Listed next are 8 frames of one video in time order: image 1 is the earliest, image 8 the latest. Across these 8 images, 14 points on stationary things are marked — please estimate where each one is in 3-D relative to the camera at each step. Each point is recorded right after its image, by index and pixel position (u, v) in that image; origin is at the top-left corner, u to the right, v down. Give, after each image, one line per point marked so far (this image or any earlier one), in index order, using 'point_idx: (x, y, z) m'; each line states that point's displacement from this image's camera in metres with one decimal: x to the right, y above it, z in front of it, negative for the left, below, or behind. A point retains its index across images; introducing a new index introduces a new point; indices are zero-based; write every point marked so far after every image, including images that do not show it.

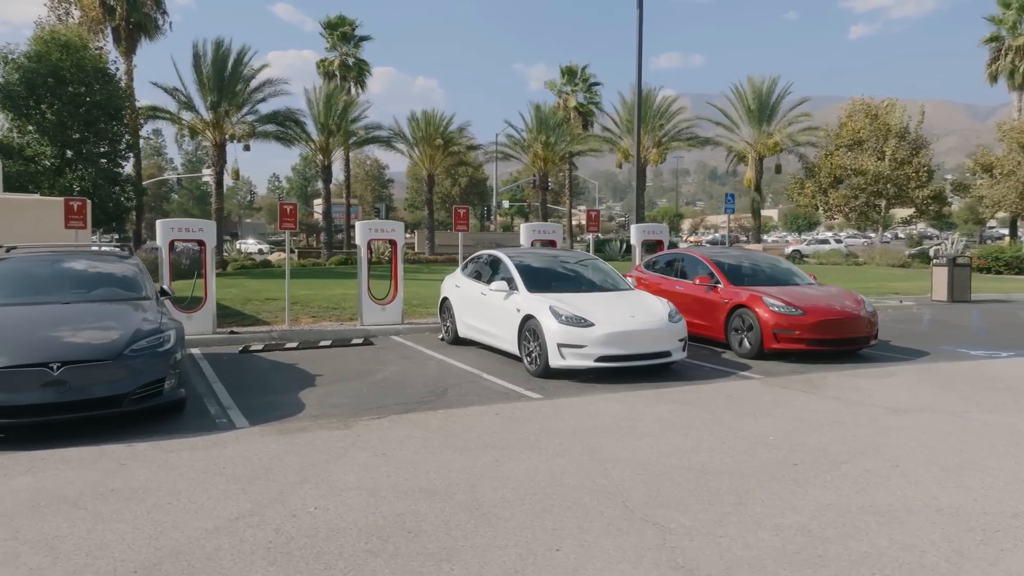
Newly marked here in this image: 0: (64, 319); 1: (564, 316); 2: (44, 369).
0: (-4.3, -0.3, +6.8) m
1: (+0.6, -0.3, +8.9) m
2: (-3.8, -0.7, +6.1) m
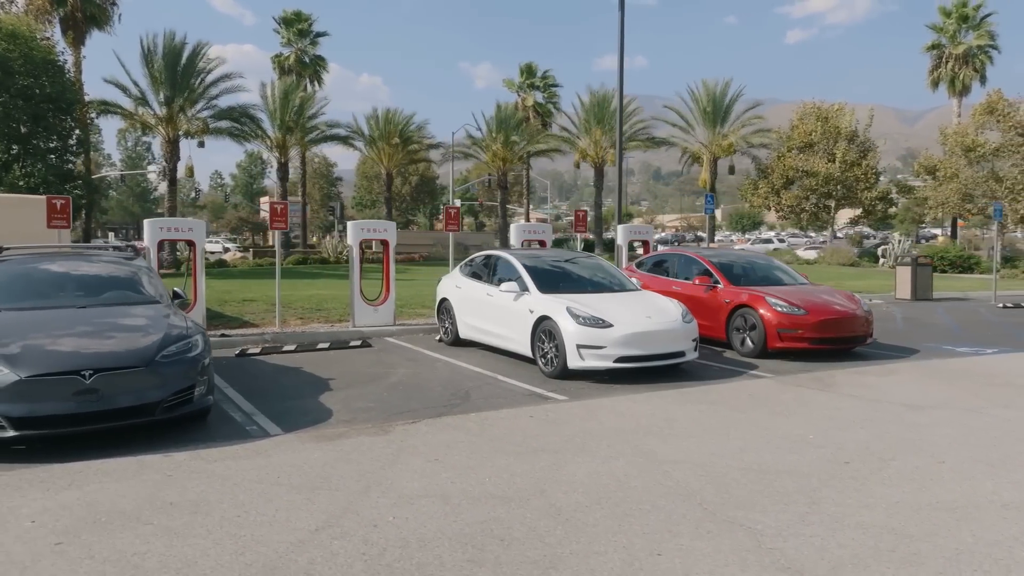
0: (-3.9, -0.3, +6.5) m
1: (+0.8, -0.4, +8.9) m
2: (-3.3, -0.7, +5.8) m
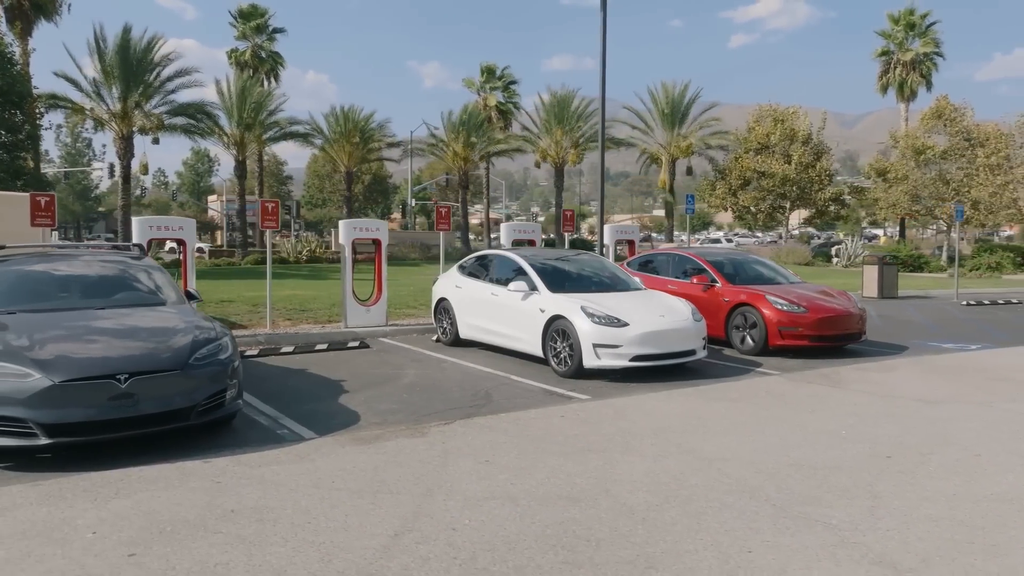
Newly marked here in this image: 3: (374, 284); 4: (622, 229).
0: (-3.6, -0.3, +6.2) m
1: (+1.0, -0.3, +9.0) m
2: (-3.0, -0.7, +5.6) m
3: (-2.5, +0.1, +13.7) m
4: (+2.4, +1.3, +16.5) m
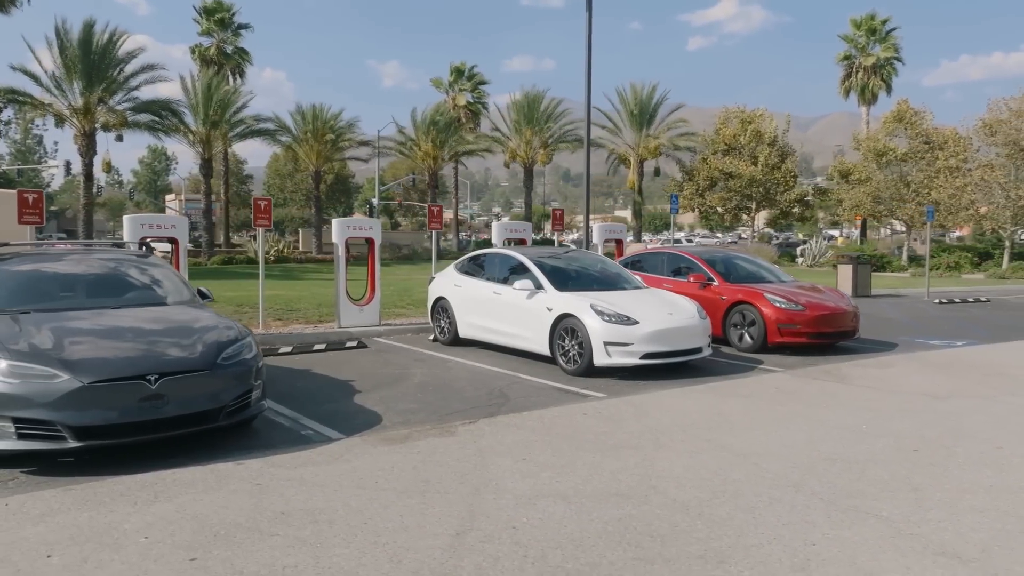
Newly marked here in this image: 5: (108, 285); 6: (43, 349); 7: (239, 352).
0: (-3.3, -0.3, +6.0) m
1: (+1.1, -0.3, +9.0) m
2: (-2.7, -0.7, +5.4) m
3: (-2.6, +0.1, +13.6) m
4: (+2.2, +1.3, +16.6) m
5: (-4.0, 0.0, +7.5) m
6: (-3.4, -0.4, +5.4) m
7: (-2.2, -0.5, +6.1) m
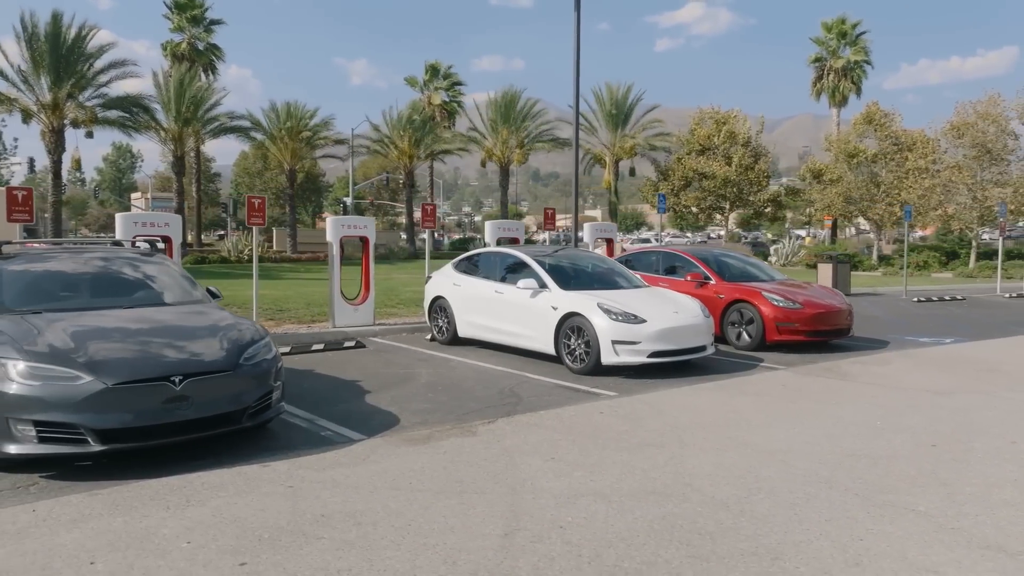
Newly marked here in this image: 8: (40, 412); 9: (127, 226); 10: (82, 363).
0: (-3.1, -0.3, +5.8) m
1: (+1.2, -0.3, +9.0) m
2: (-2.4, -0.7, +5.3) m
3: (-2.7, +0.1, +13.5) m
4: (+2.0, +1.3, +16.7) m
5: (-3.9, 0.0, +7.4) m
6: (-3.2, -0.4, +5.3) m
7: (-2.0, -0.5, +6.0) m
8: (-3.1, -0.8, +5.0) m
9: (-5.5, +0.9, +10.8) m
10: (-3.0, -0.5, +5.2) m
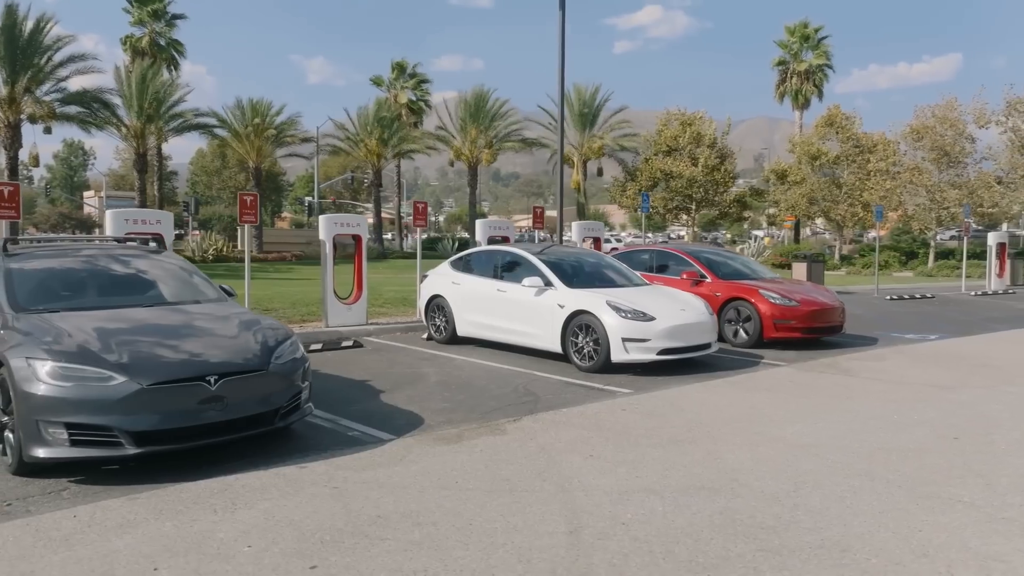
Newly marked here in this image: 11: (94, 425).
0: (-2.8, -0.3, +5.7) m
1: (+1.3, -0.3, +9.0) m
2: (-2.1, -0.7, +5.1) m
3: (-2.8, +0.1, +13.3) m
4: (+1.7, +1.4, +16.7) m
5: (-3.7, +0.1, +7.1) m
6: (-2.9, -0.4, +5.1) m
7: (-1.7, -0.5, +5.9) m
8: (-2.8, -0.8, +4.8) m
9: (-5.5, +0.9, +10.5) m
10: (-2.6, -0.5, +5.0) m
11: (-2.7, -0.9, +4.8) m
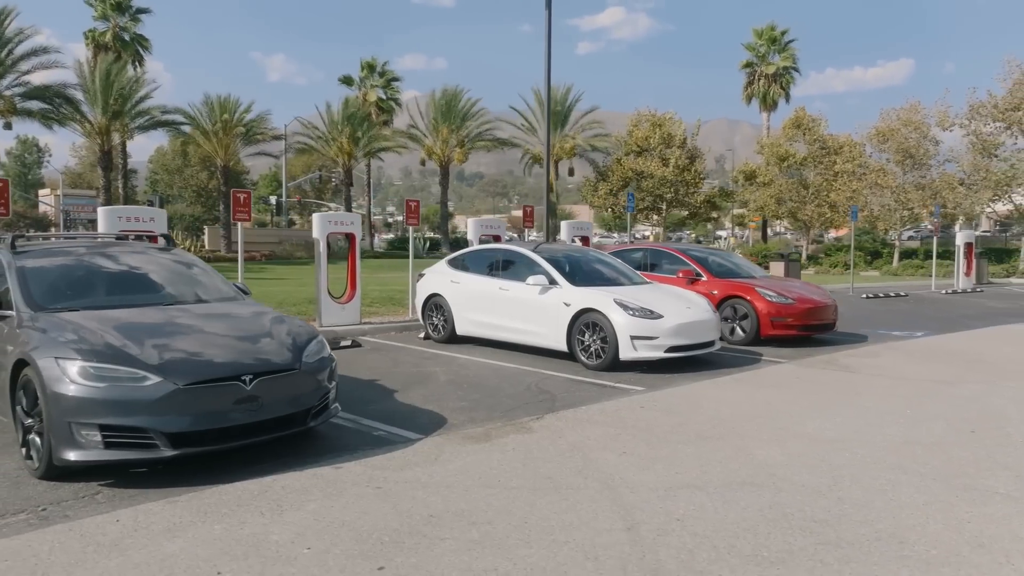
0: (-2.6, -0.3, +5.5) m
1: (+1.4, -0.3, +9.1) m
2: (-1.9, -0.6, +5.0) m
3: (-2.9, +0.1, +13.1) m
4: (+1.5, +1.4, +16.8) m
5: (-3.5, +0.1, +6.9) m
6: (-2.6, -0.4, +4.9) m
7: (-1.5, -0.5, +5.8) m
8: (-2.5, -0.8, +4.7) m
9: (-5.5, +0.9, +10.2) m
10: (-2.4, -0.5, +4.8) m
11: (-2.4, -0.9, +4.7) m
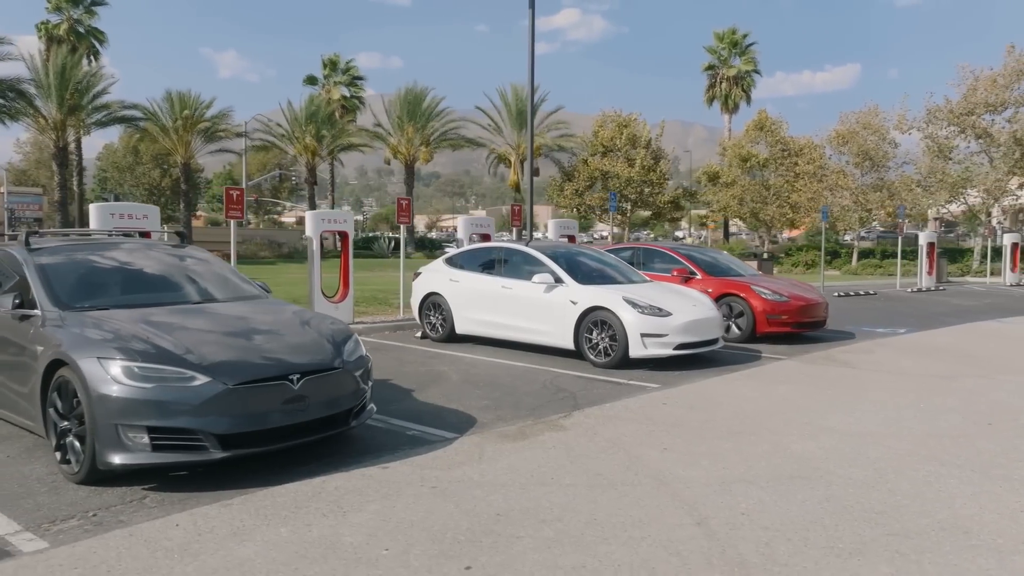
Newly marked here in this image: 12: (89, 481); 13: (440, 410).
0: (-2.2, -0.2, +5.4) m
1: (+1.6, -0.2, +9.1) m
2: (-1.5, -0.6, +4.9) m
3: (-3.0, +0.1, +13.0) m
4: (+1.2, +1.4, +16.8) m
5: (-3.3, +0.1, +6.7) m
6: (-2.2, -0.4, +4.8) m
7: (-1.2, -0.5, +5.7) m
8: (-2.2, -0.8, +4.5) m
9: (-5.4, +0.9, +9.9) m
10: (-2.0, -0.5, +4.7) m
11: (-2.0, -0.9, +4.6) m
12: (-2.6, -1.2, +4.7) m
13: (-0.7, -1.1, +6.9) m
